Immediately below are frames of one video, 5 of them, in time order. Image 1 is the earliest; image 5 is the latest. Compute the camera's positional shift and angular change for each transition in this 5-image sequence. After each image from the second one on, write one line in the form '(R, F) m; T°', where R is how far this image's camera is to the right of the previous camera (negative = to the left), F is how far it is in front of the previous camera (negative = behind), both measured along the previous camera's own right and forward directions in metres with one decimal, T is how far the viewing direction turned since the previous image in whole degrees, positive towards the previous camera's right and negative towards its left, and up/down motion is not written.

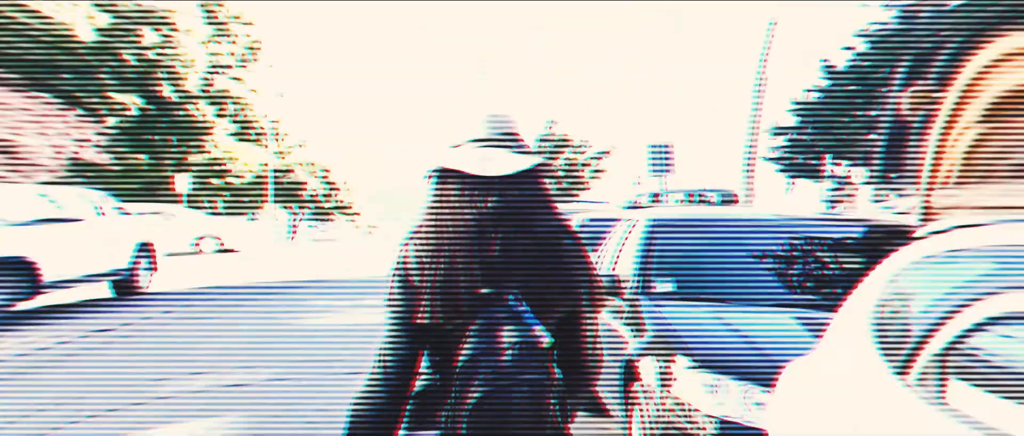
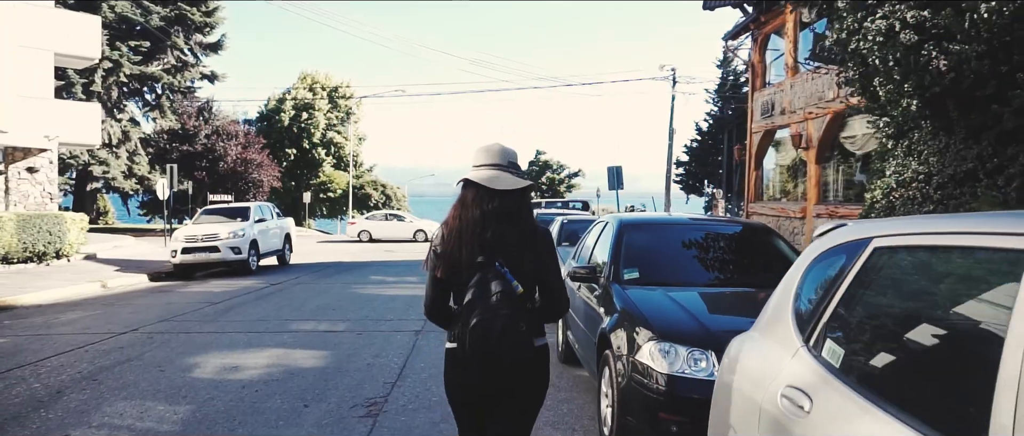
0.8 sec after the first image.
(-0.1, -2.6) m; +1°
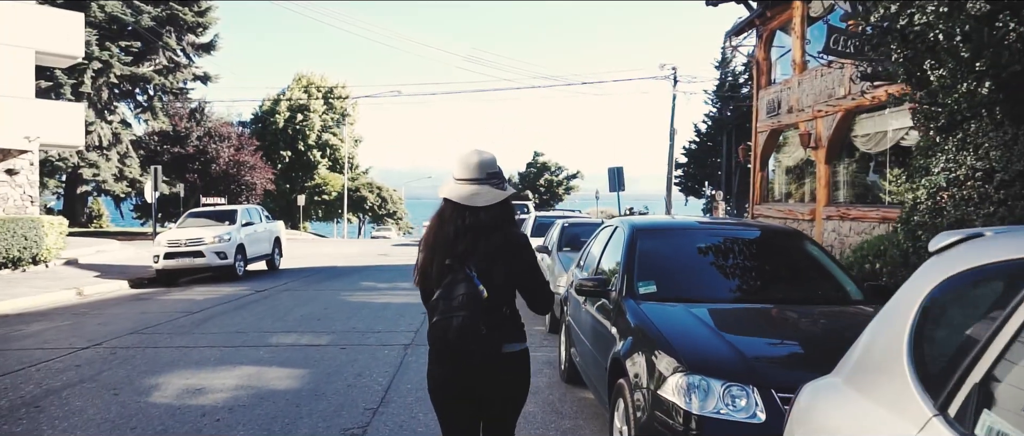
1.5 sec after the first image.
(0.0, +0.3) m; 0°
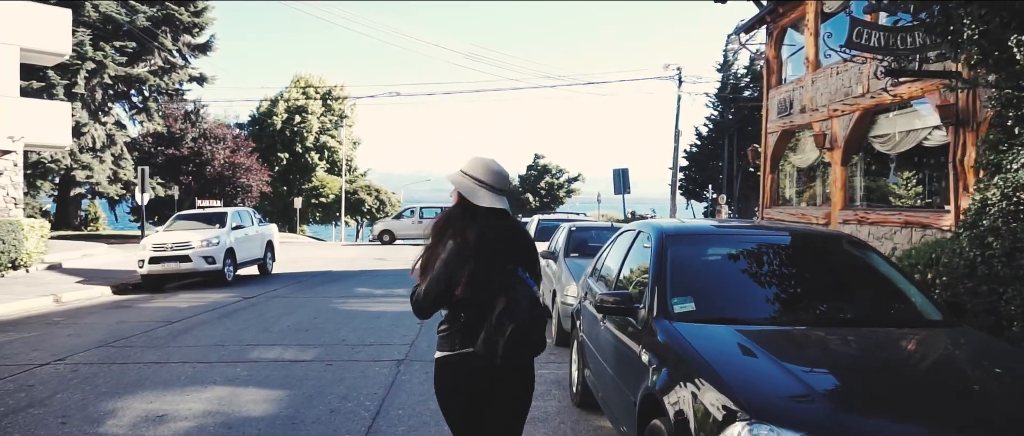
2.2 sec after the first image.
(0.0, +0.3) m; 0°
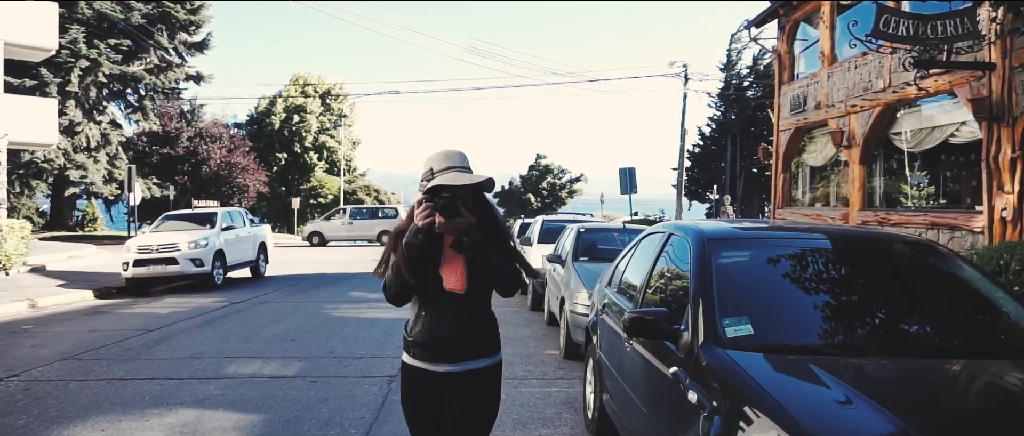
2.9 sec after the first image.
(0.0, +0.3) m; 0°
